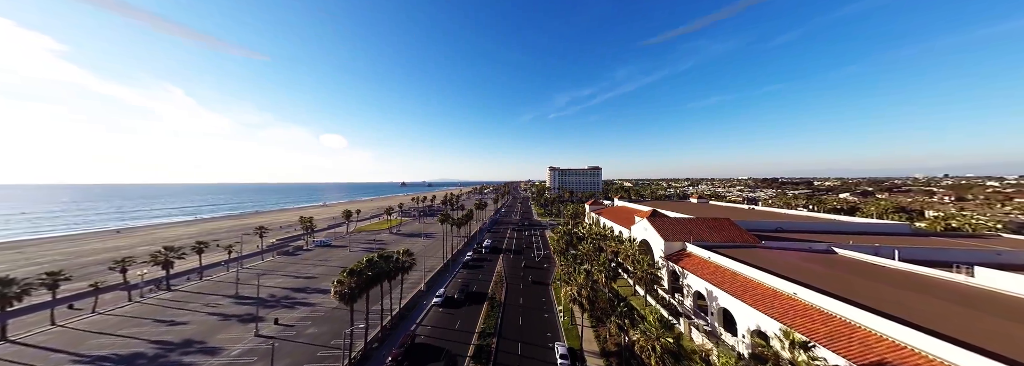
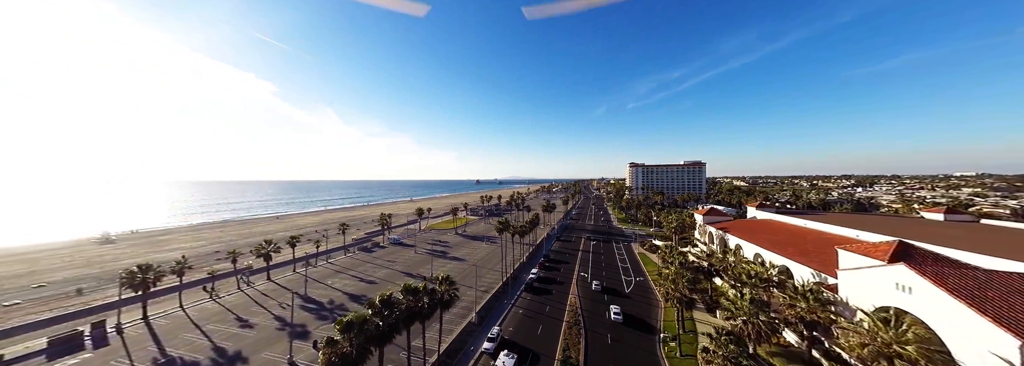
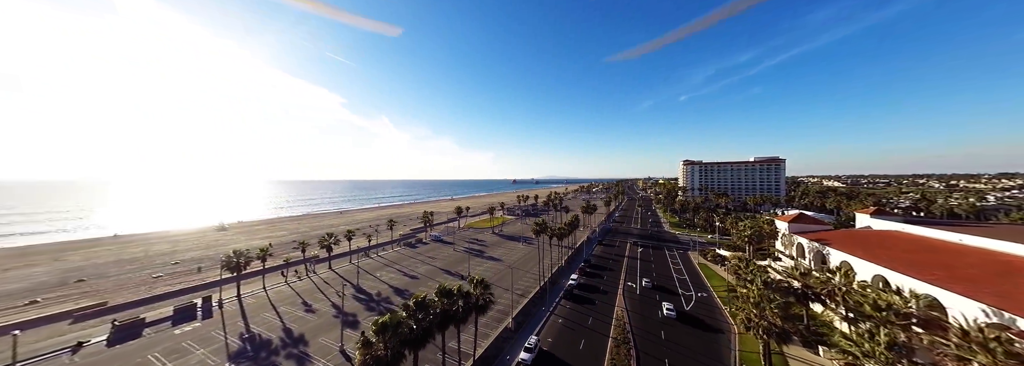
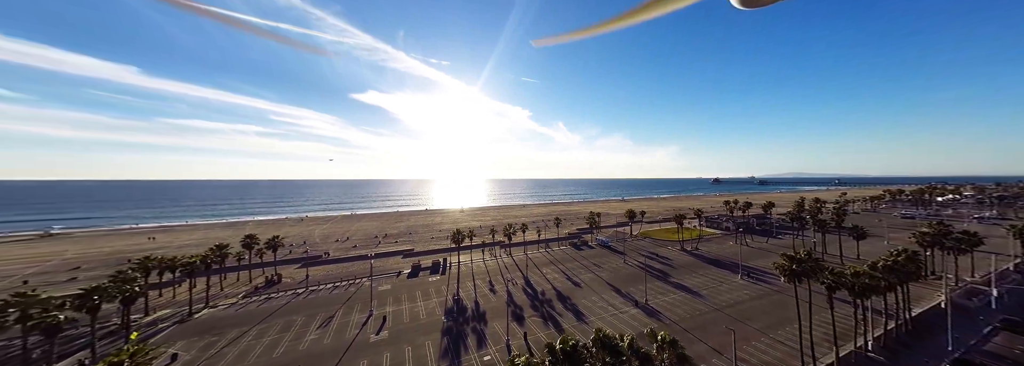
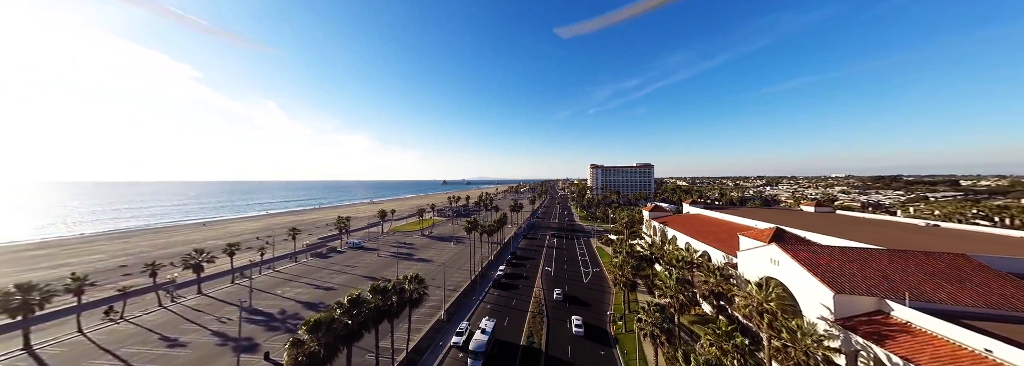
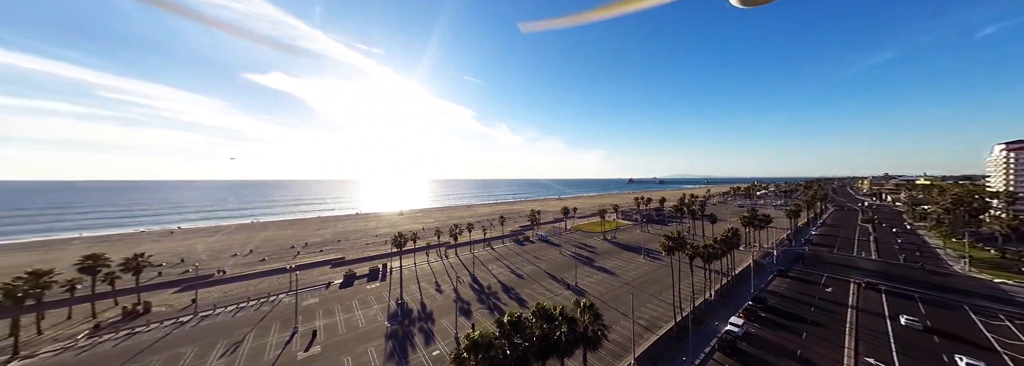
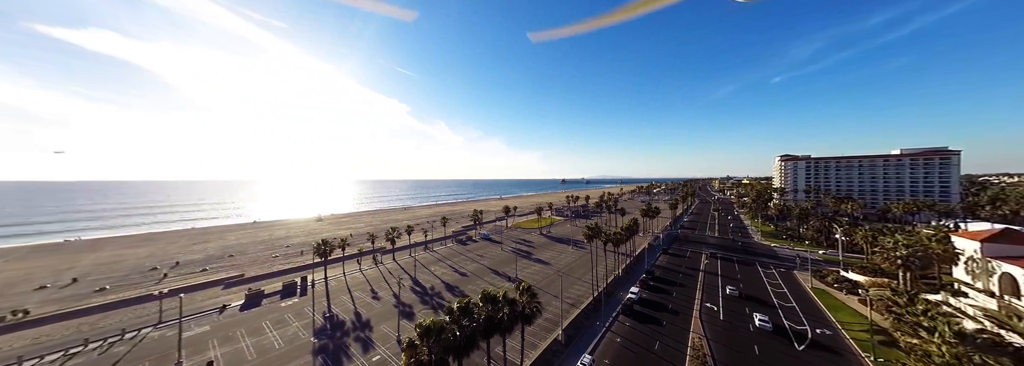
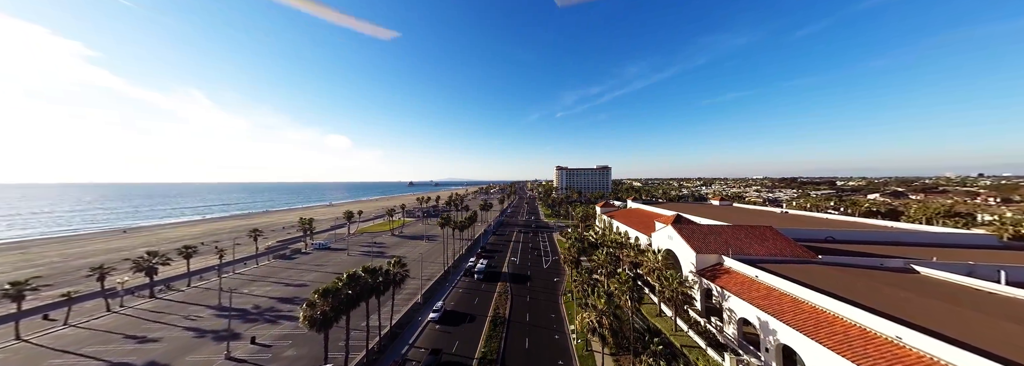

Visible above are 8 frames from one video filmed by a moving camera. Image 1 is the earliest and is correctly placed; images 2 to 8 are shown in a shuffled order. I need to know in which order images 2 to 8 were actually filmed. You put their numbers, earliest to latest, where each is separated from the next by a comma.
8, 5, 2, 3, 7, 6, 4
